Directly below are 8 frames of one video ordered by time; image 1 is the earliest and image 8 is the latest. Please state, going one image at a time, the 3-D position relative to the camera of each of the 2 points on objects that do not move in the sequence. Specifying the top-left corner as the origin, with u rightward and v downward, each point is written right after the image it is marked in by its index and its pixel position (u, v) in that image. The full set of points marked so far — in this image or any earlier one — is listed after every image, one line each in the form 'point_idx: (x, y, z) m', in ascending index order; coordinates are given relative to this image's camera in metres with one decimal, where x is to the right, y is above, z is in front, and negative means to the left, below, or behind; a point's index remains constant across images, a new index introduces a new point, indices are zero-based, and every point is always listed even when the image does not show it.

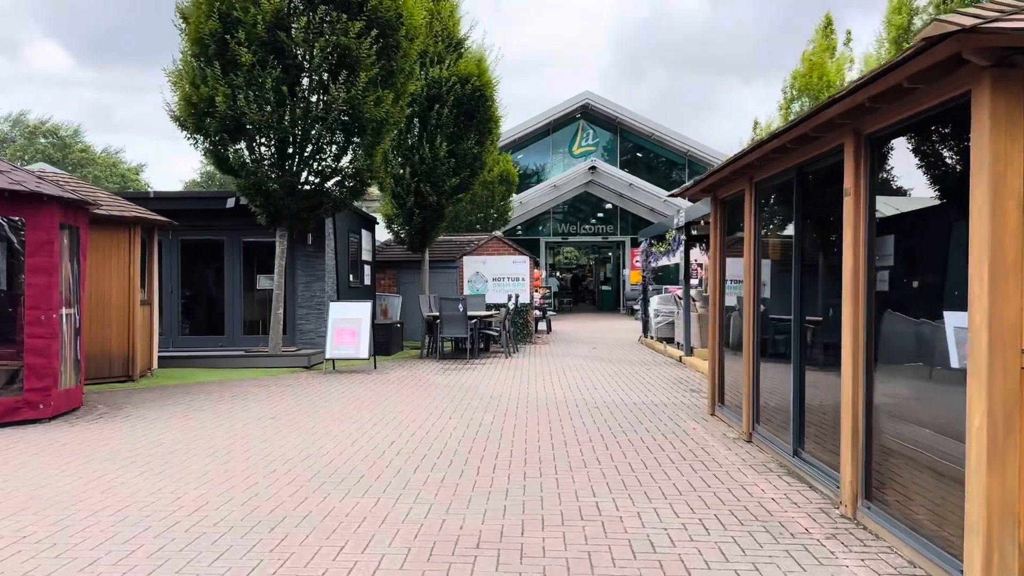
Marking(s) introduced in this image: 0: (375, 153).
0: (-2.3, +2.3, +13.4) m
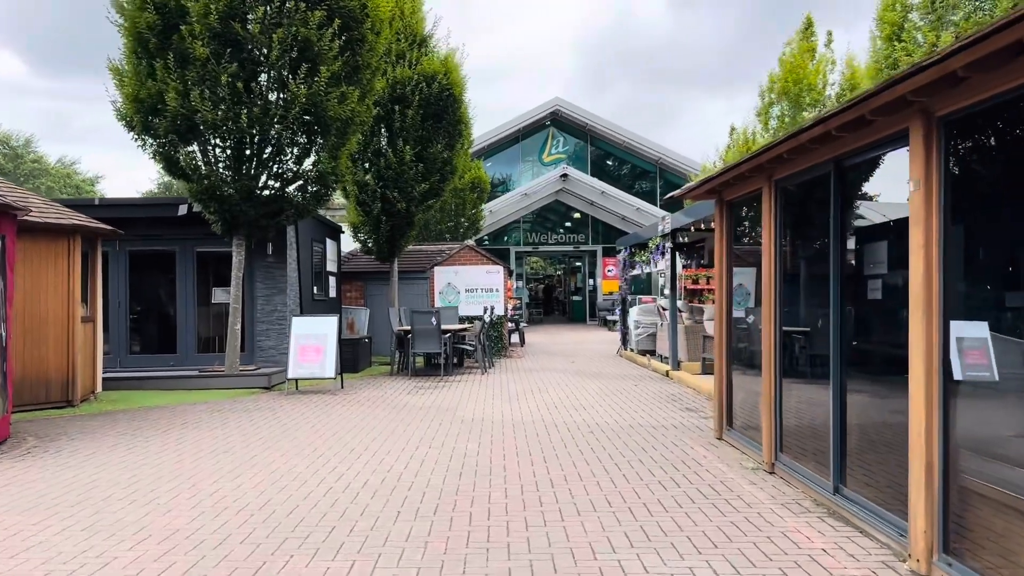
0: (-2.7, +2.1, +12.4) m
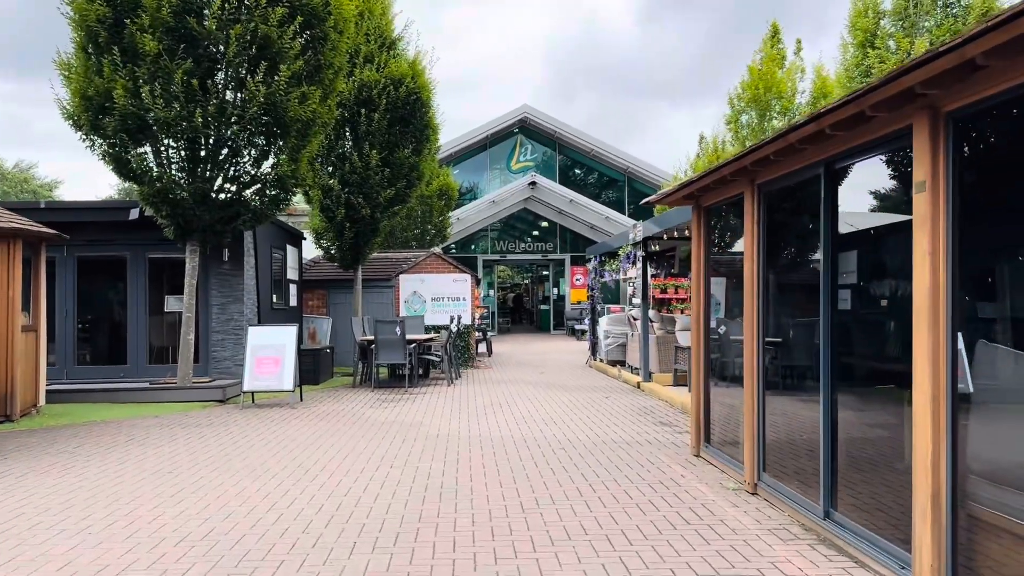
0: (-3.2, +1.9, +11.9) m
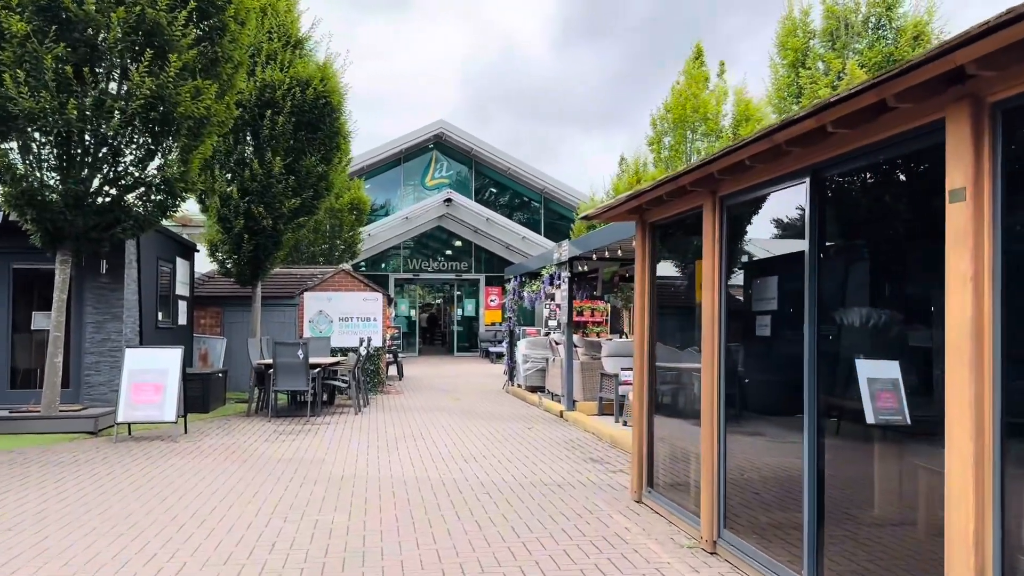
0: (-4.3, +1.7, +10.7) m
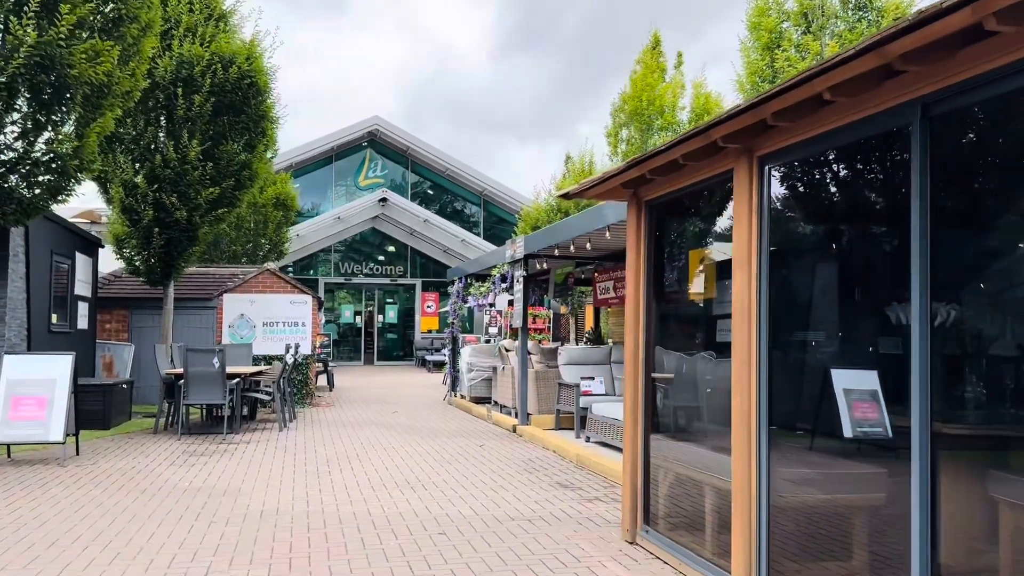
0: (-4.8, +1.7, +9.1) m
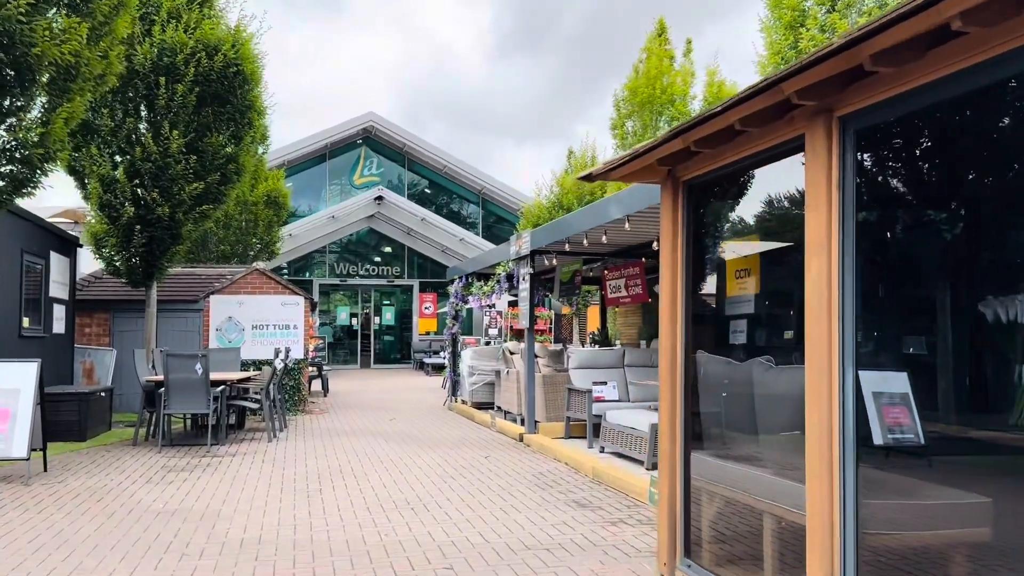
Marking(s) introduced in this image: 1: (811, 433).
0: (-4.8, +1.7, +8.4) m
1: (+1.2, -0.6, +3.2) m
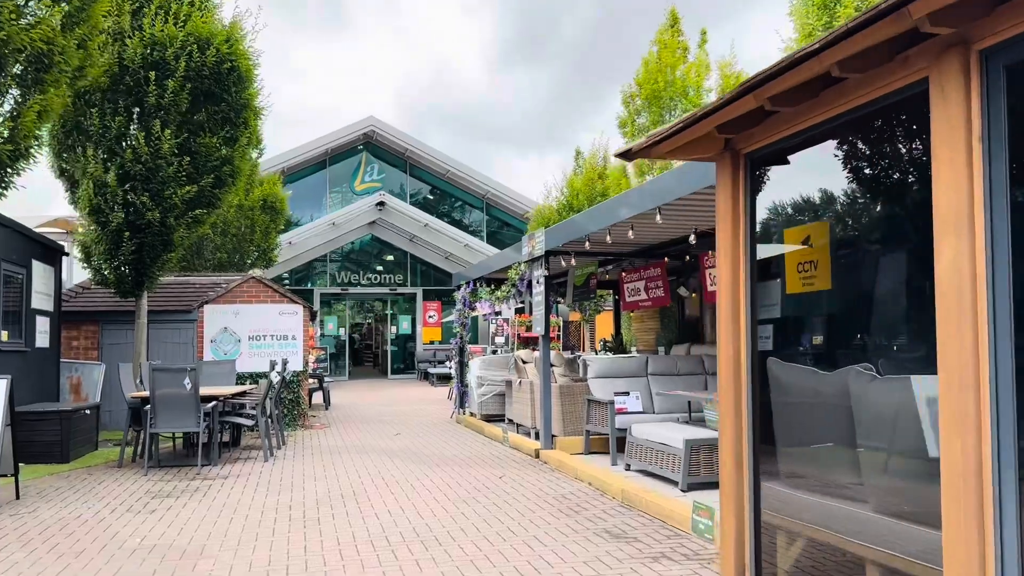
0: (-4.6, +1.6, +7.7) m
1: (+1.3, -0.6, +2.5) m
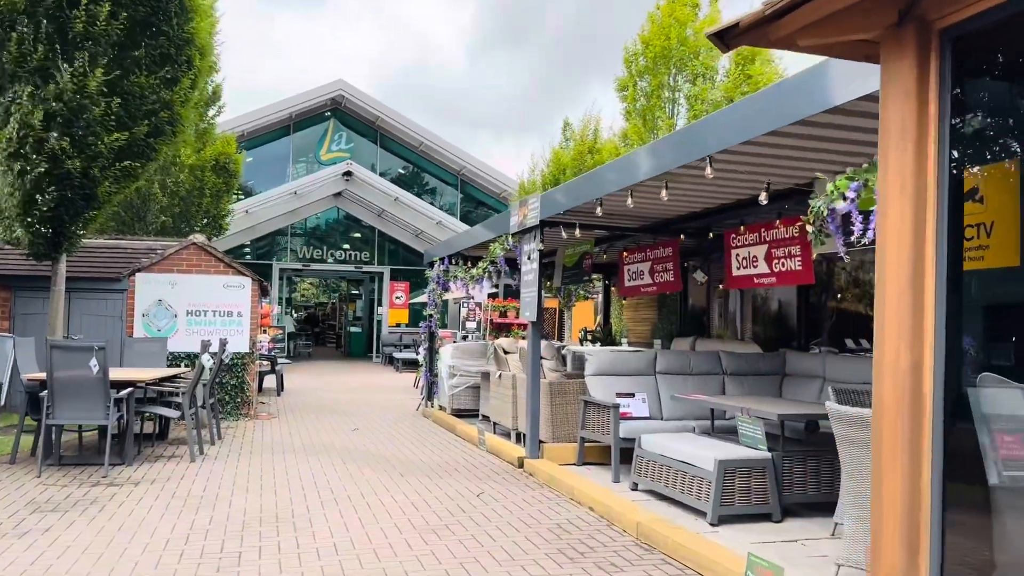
0: (-4.6, +2.0, +5.9) m
1: (+1.4, -0.5, +1.0) m
